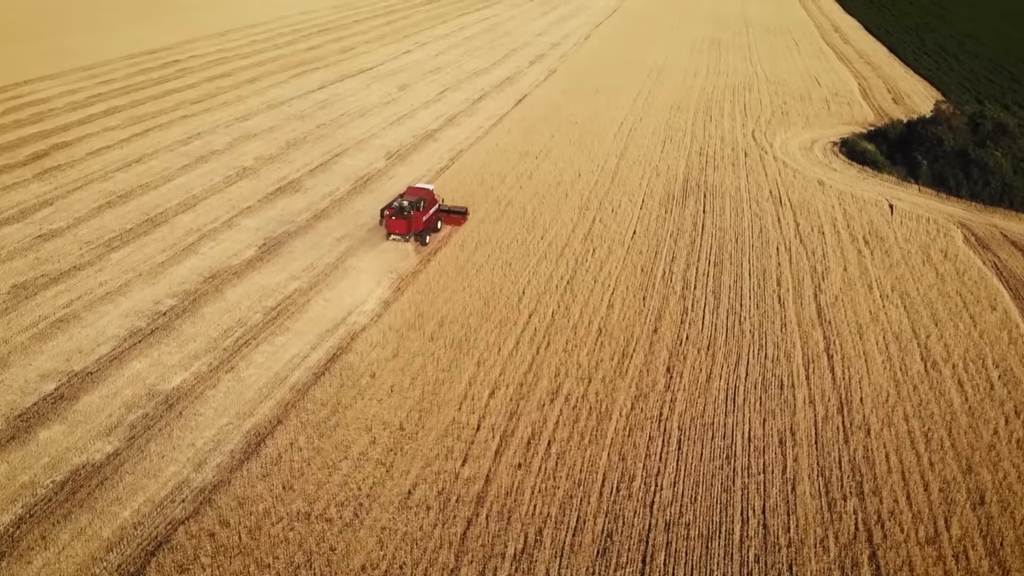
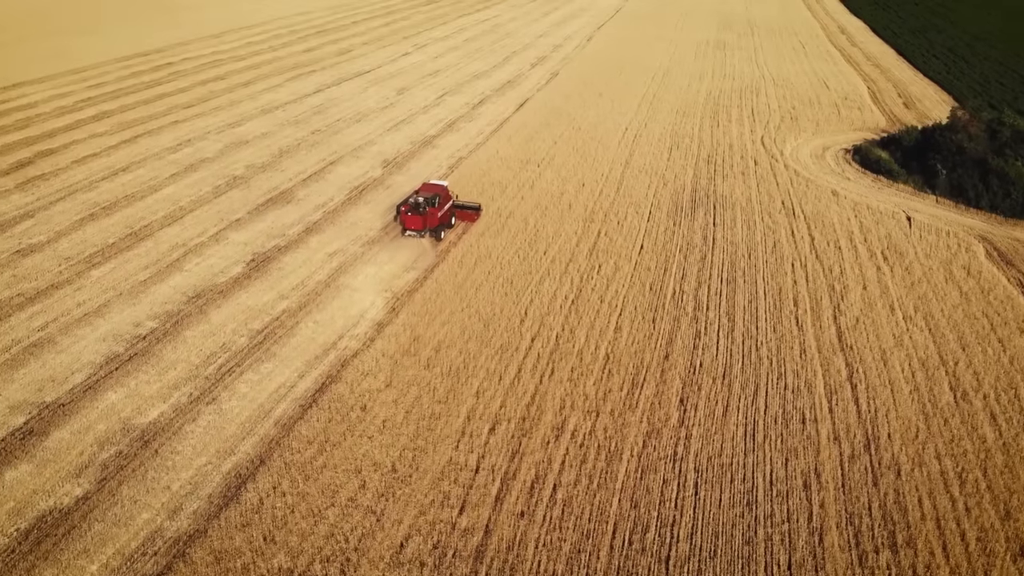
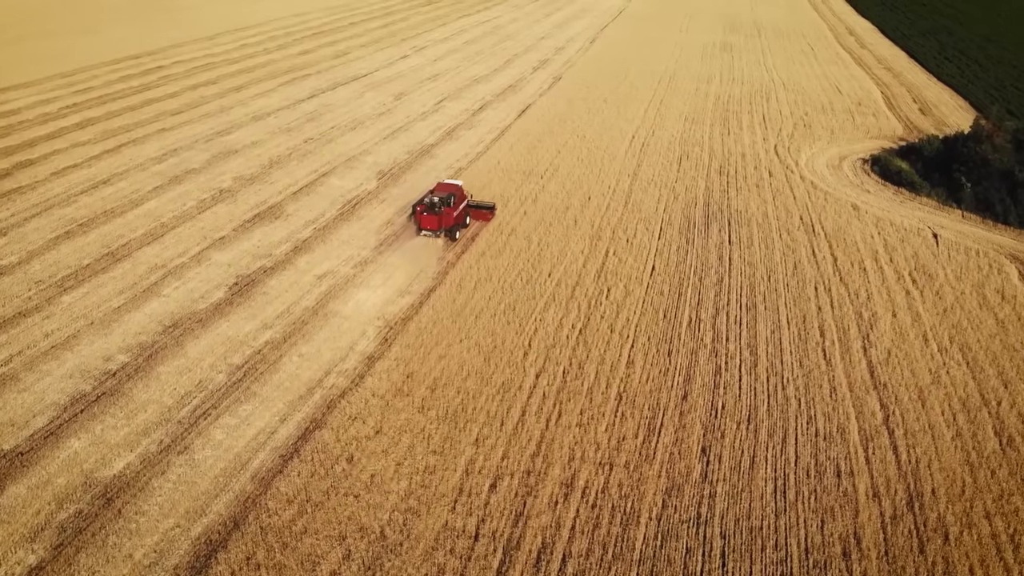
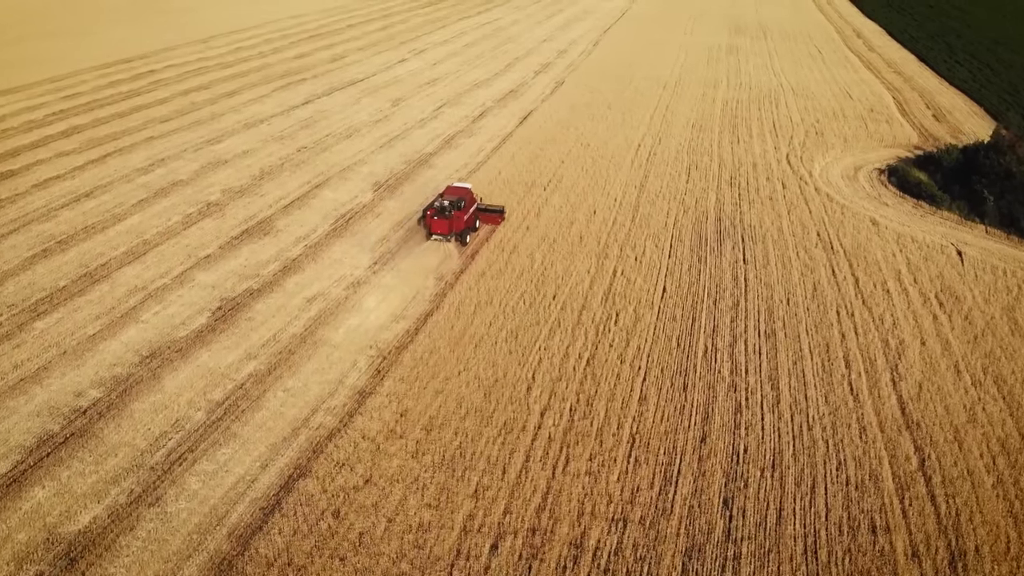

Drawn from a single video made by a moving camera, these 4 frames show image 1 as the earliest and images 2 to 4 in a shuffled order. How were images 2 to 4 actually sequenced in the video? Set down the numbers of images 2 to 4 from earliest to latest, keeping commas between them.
2, 3, 4
